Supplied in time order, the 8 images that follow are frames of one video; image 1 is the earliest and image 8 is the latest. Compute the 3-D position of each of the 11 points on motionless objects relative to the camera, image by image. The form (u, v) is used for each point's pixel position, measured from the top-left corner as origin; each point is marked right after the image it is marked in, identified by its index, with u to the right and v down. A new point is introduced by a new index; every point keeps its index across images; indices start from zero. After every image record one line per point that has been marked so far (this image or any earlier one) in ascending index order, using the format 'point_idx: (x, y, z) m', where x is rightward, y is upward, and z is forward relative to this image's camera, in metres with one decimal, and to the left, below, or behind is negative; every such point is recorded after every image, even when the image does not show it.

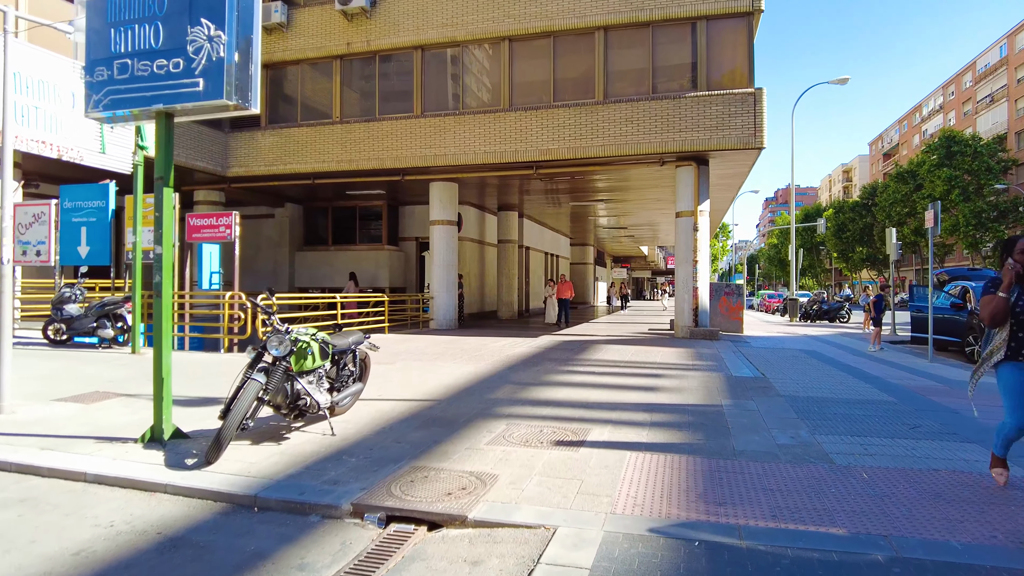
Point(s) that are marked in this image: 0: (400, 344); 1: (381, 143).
0: (-2.1, -1.1, +12.6) m
1: (-3.3, +3.7, +16.6) m
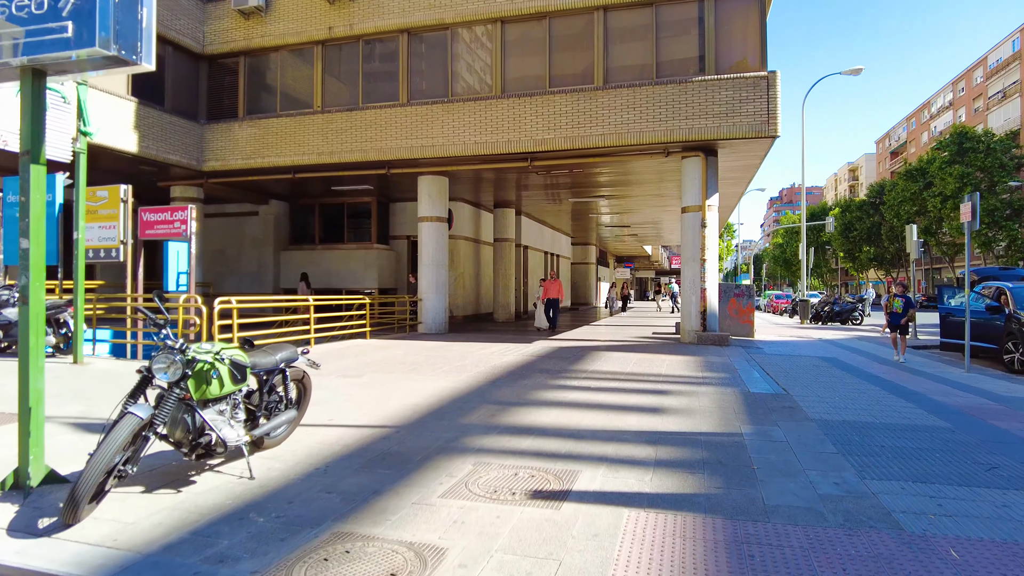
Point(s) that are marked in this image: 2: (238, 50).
0: (-2.3, -1.1, +11.4) m
1: (-3.5, +3.6, +15.5) m
2: (-7.0, +6.1, +16.9) m
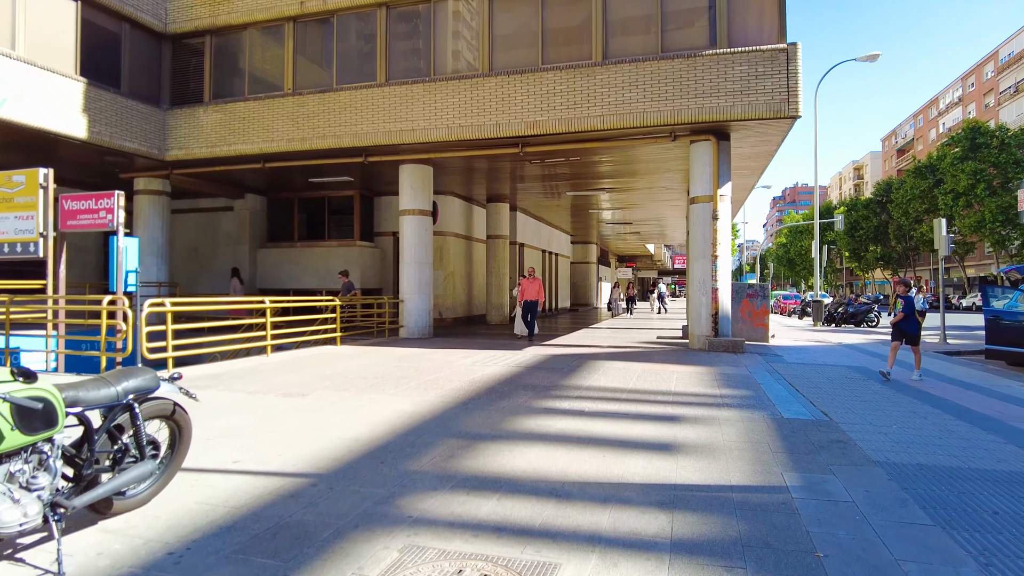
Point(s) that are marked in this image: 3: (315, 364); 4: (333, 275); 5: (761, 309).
0: (-2.5, -1.1, +10.0) m
1: (-3.7, +3.6, +14.0) m
2: (-7.2, +6.1, +15.5) m
3: (-2.9, -1.1, +9.6) m
4: (-5.3, +0.4, +19.5) m
5: (+5.4, -0.5, +14.5) m
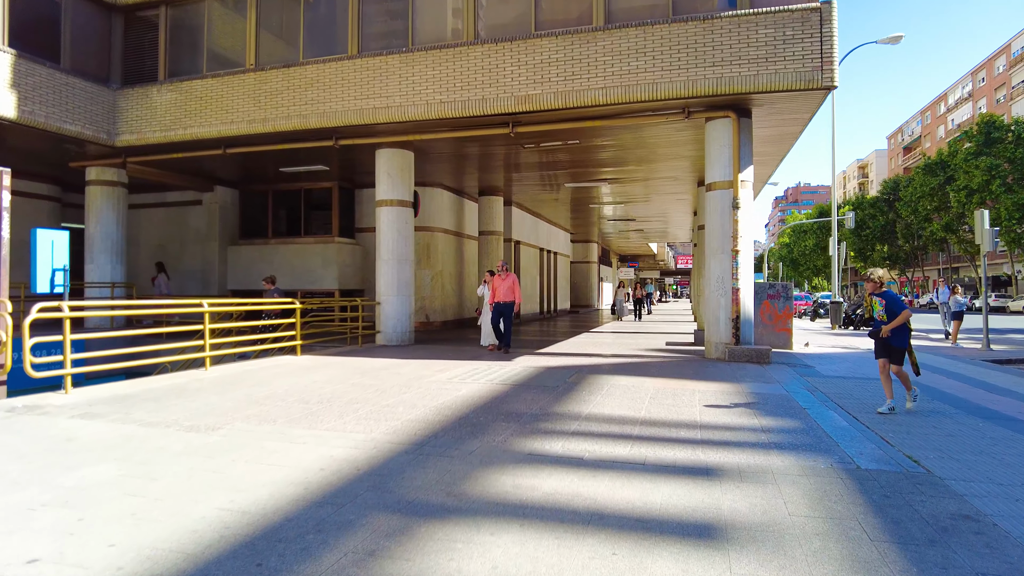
0: (-2.7, -1.1, +8.3) m
1: (-3.9, +3.6, +12.4) m
2: (-7.4, +6.1, +13.8) m
3: (-3.0, -1.1, +7.9) m
4: (-5.4, +0.4, +17.8) m
5: (+5.3, -0.5, +12.8) m
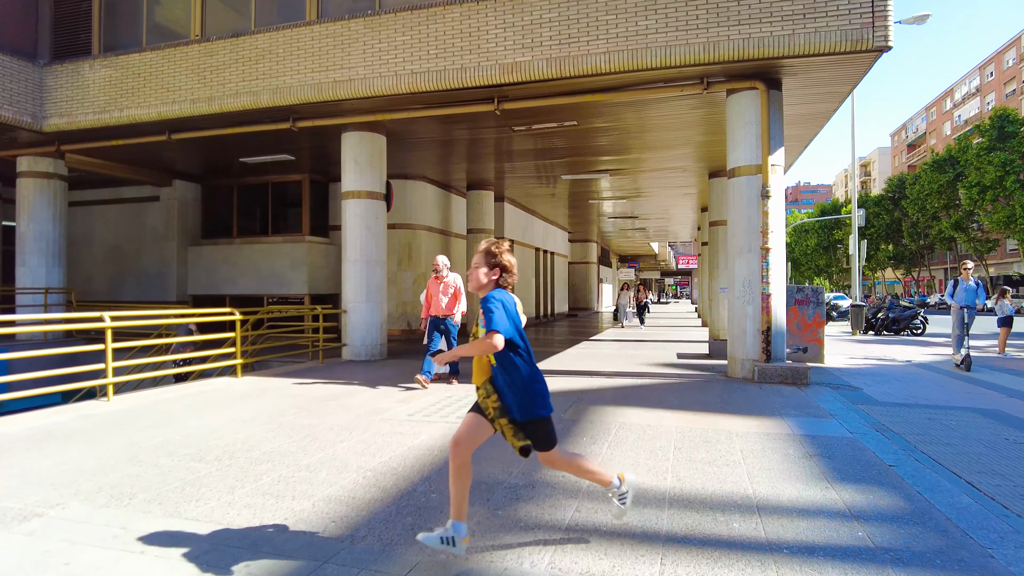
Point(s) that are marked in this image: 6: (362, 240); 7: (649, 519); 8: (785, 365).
0: (-2.9, -1.2, +6.5) m
1: (-4.1, +3.5, +10.6) m
2: (-7.7, +5.9, +12.0) m
3: (-3.2, -1.2, +6.1) m
4: (-5.7, +0.3, +16.0) m
5: (+5.1, -0.5, +11.1) m
6: (-2.6, +0.8, +11.3) m
7: (+0.7, -1.2, +3.5) m
8: (+3.6, -1.0, +8.6) m
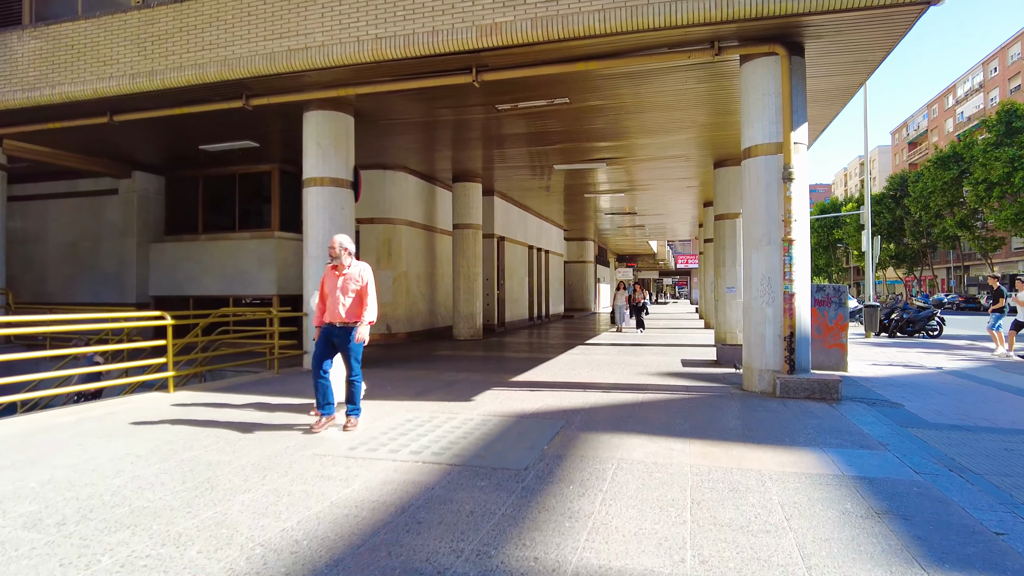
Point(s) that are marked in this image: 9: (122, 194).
0: (-3.1, -1.2, +5.2) m
1: (-4.3, +3.5, +9.3) m
2: (-7.9, +5.9, +10.7) m
3: (-3.5, -1.2, +4.8) m
4: (-5.9, +0.3, +14.7) m
5: (+4.8, -0.5, +9.8) m
6: (-2.8, +0.8, +10.0) m
7: (+0.5, -1.2, +2.2) m
8: (+3.3, -1.0, +7.3) m
9: (-9.1, +2.2, +15.5) m
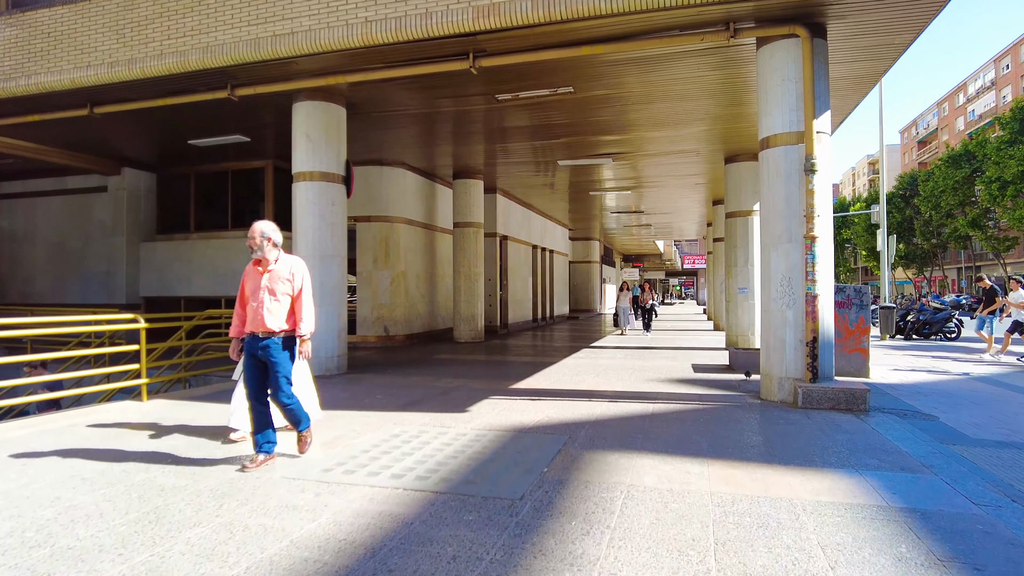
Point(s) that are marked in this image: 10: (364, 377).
0: (-3.2, -1.2, +4.6) m
1: (-4.3, +3.5, +8.7) m
2: (-7.9, +5.9, +10.2) m
3: (-3.5, -1.2, +4.3) m
4: (-5.9, +0.2, +14.2) m
5: (+4.8, -0.5, +9.2) m
6: (-2.8, +0.8, +9.4) m
7: (+0.4, -1.2, +1.6) m
8: (+3.3, -1.0, +6.7) m
9: (-9.1, +2.2, +15.0) m
10: (-2.1, -1.3, +9.4) m
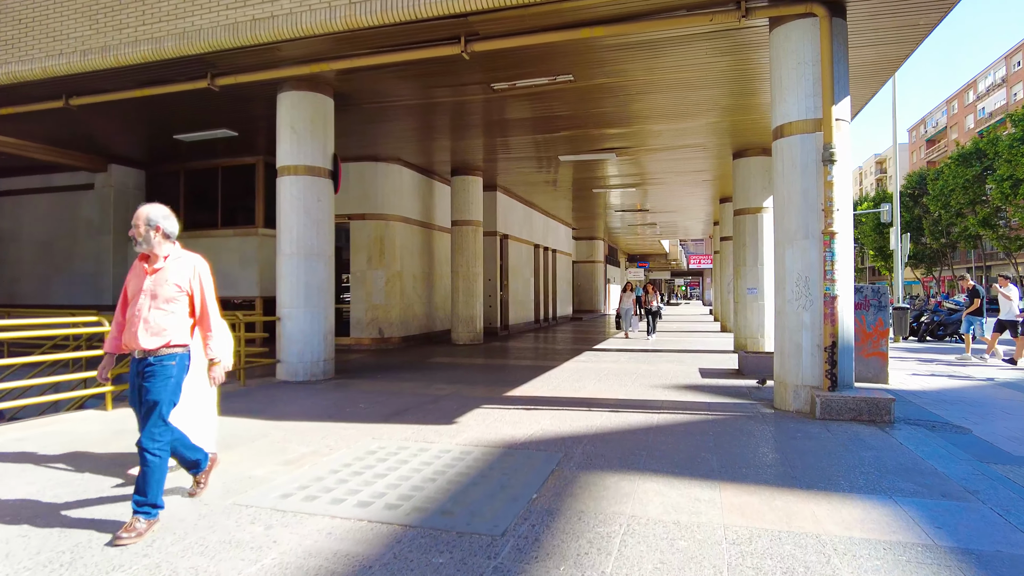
0: (-3.3, -1.2, +4.1) m
1: (-4.4, +3.5, +8.2) m
2: (-7.9, +5.9, +9.7) m
3: (-3.6, -1.2, +3.7) m
4: (-5.9, +0.2, +13.7) m
5: (+4.8, -0.5, +8.6) m
6: (-2.8, +0.8, +8.9) m
7: (+0.3, -1.2, +1.1) m
8: (+3.3, -1.0, +6.2) m
9: (-9.1, +2.2, +14.5) m
10: (-2.1, -1.3, +8.9) m
